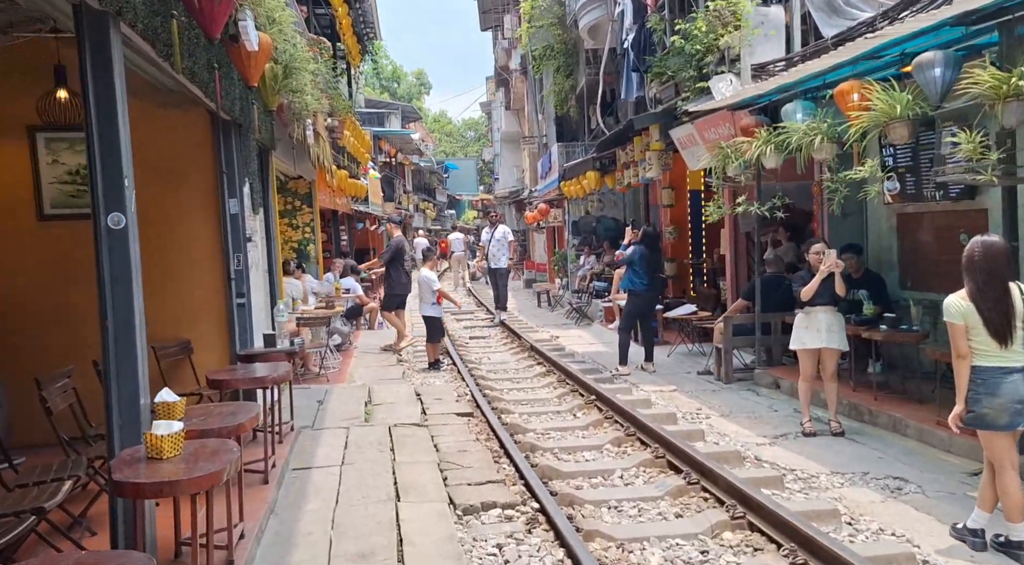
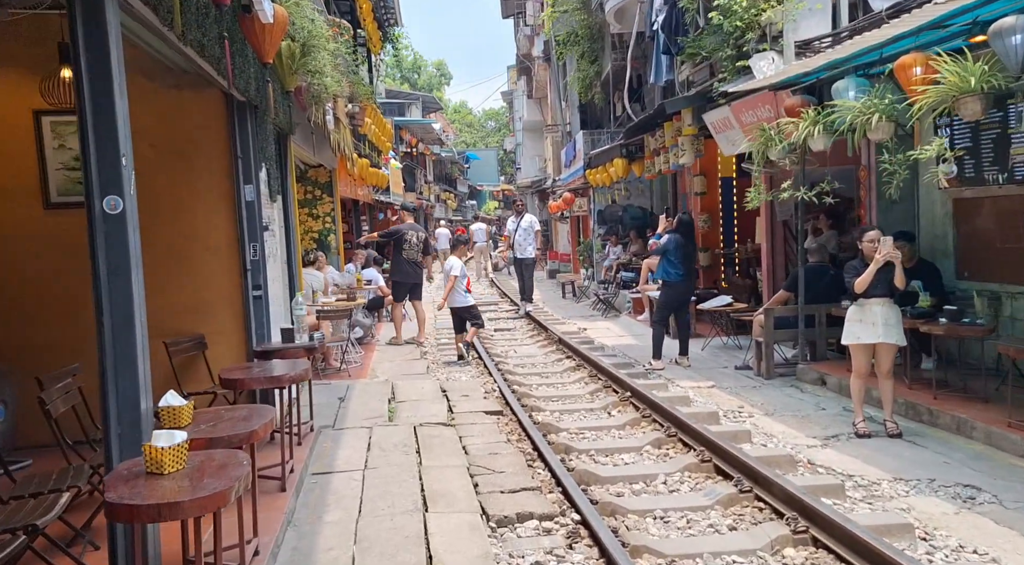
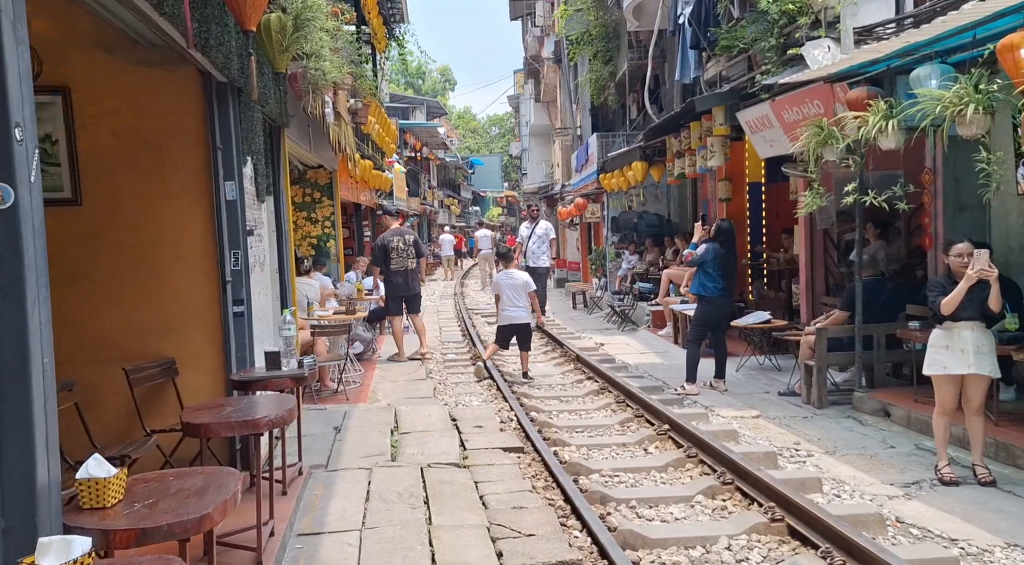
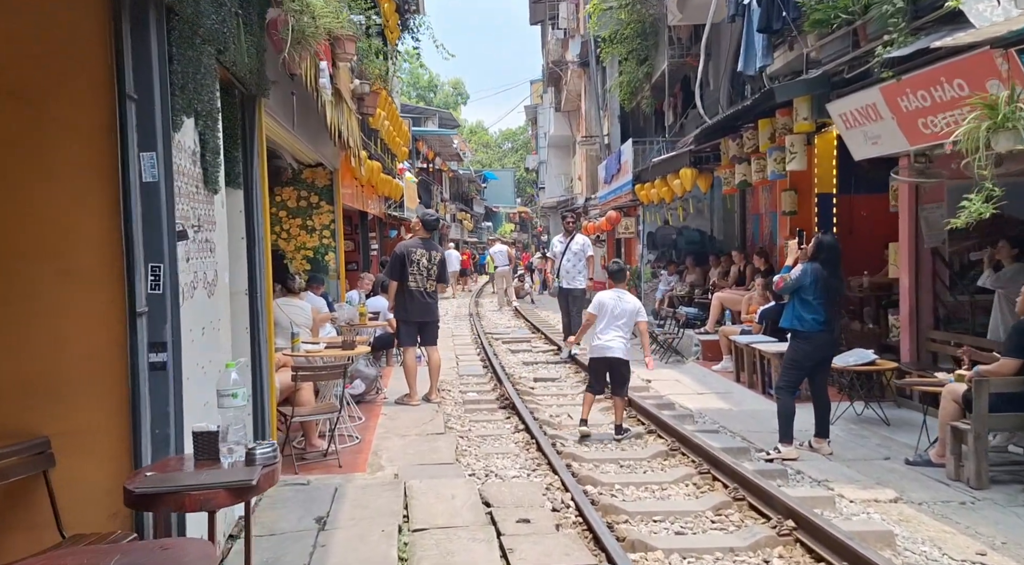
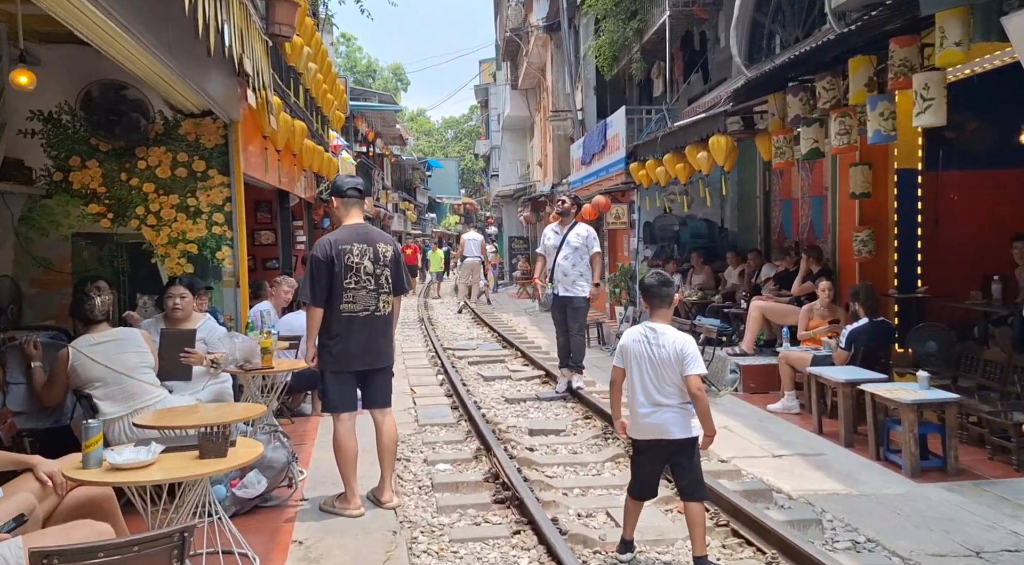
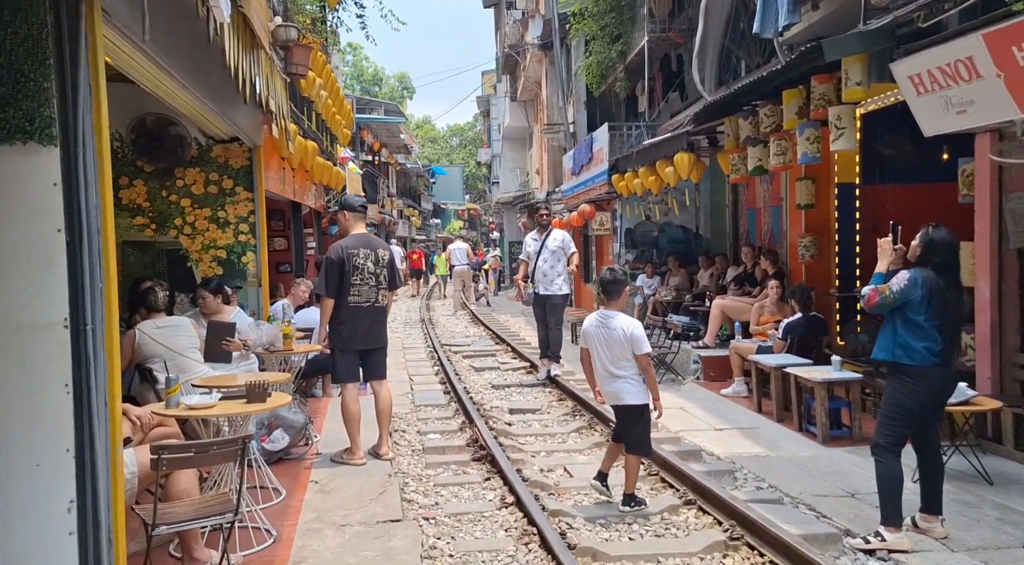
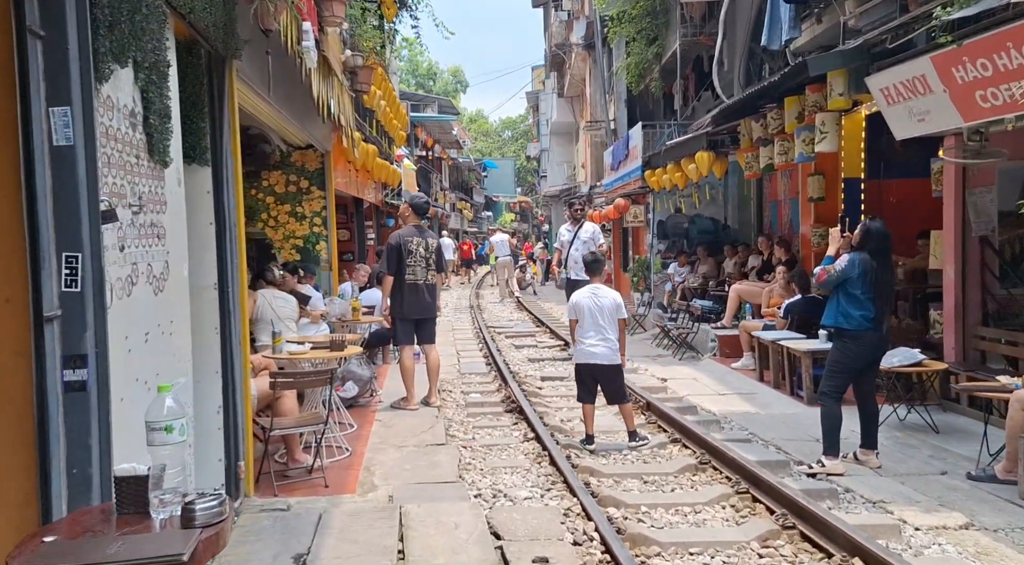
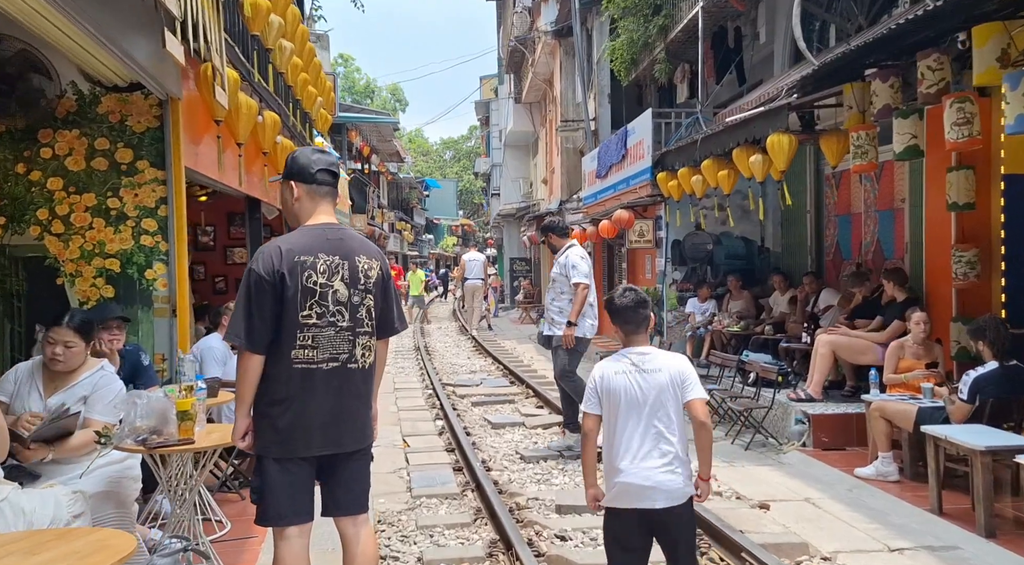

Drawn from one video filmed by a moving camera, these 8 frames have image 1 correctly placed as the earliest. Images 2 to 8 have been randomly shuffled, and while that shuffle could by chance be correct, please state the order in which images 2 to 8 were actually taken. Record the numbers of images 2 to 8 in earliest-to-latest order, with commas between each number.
2, 3, 4, 7, 6, 5, 8
